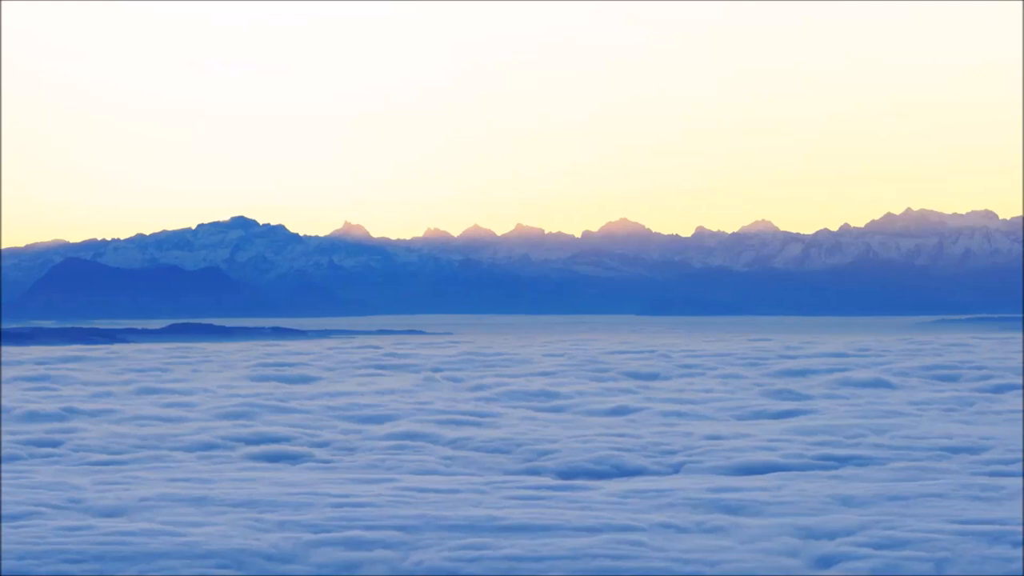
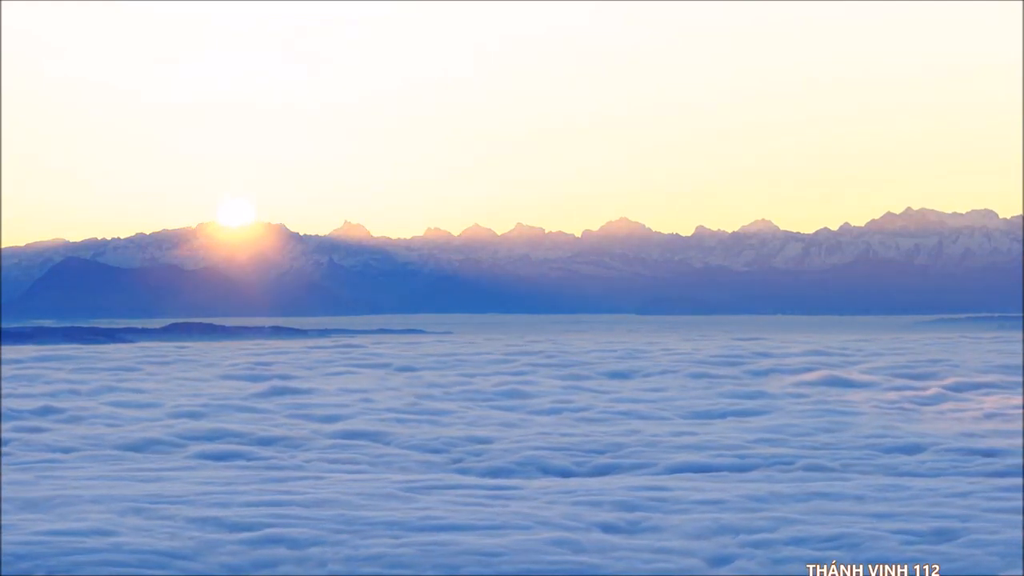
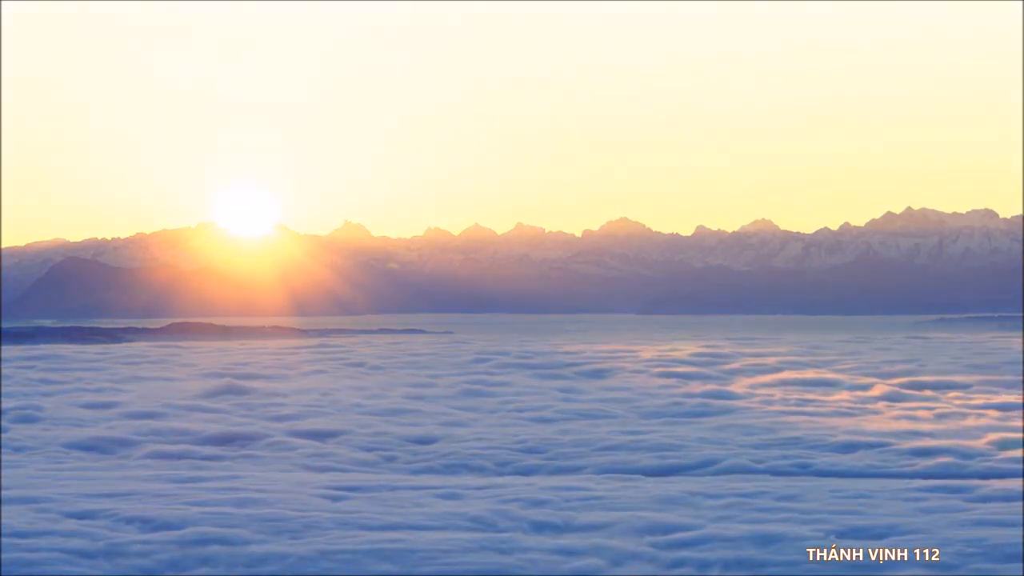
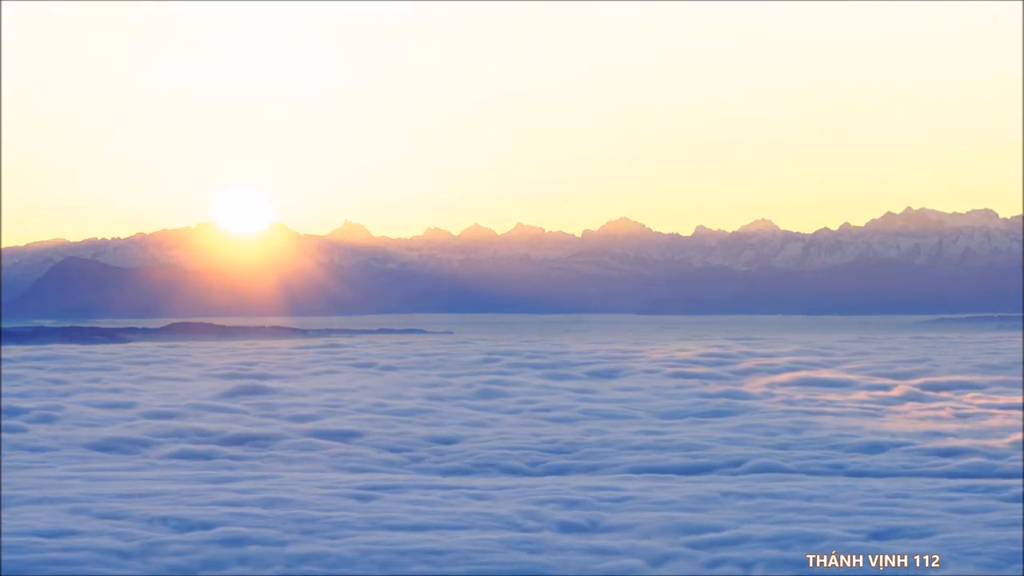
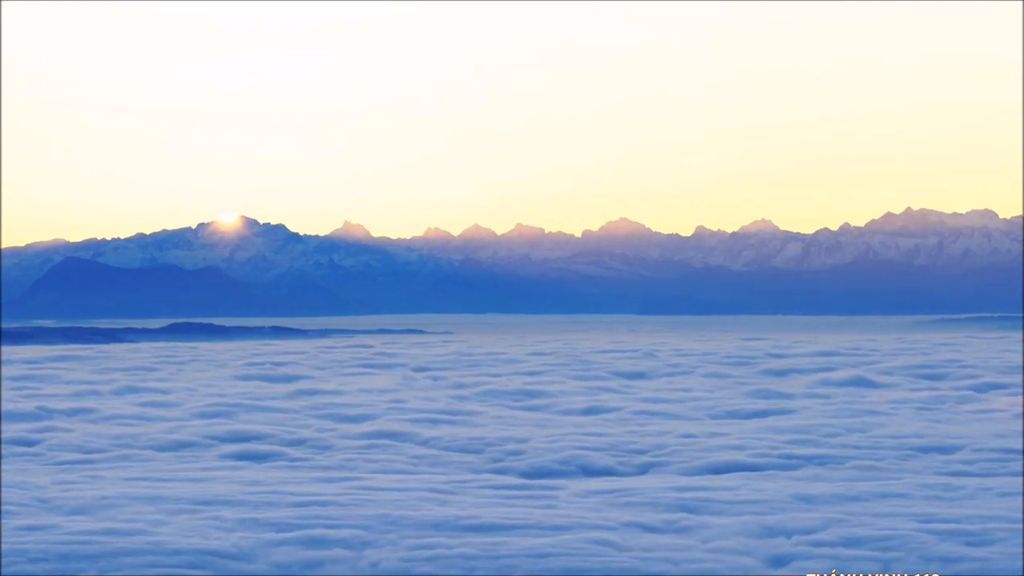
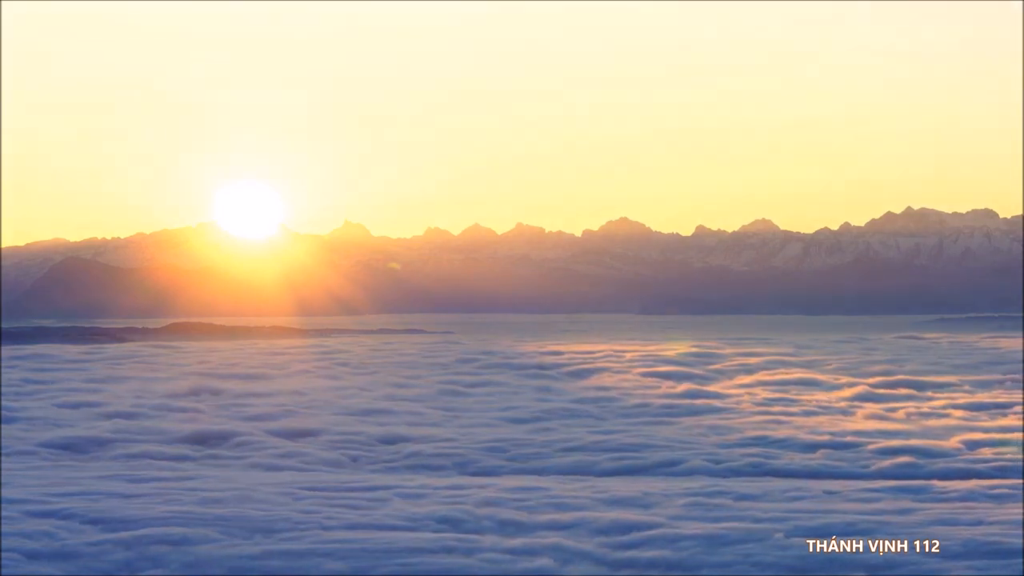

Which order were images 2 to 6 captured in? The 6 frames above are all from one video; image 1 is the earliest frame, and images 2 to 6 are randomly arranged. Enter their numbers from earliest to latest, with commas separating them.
5, 2, 4, 3, 6
